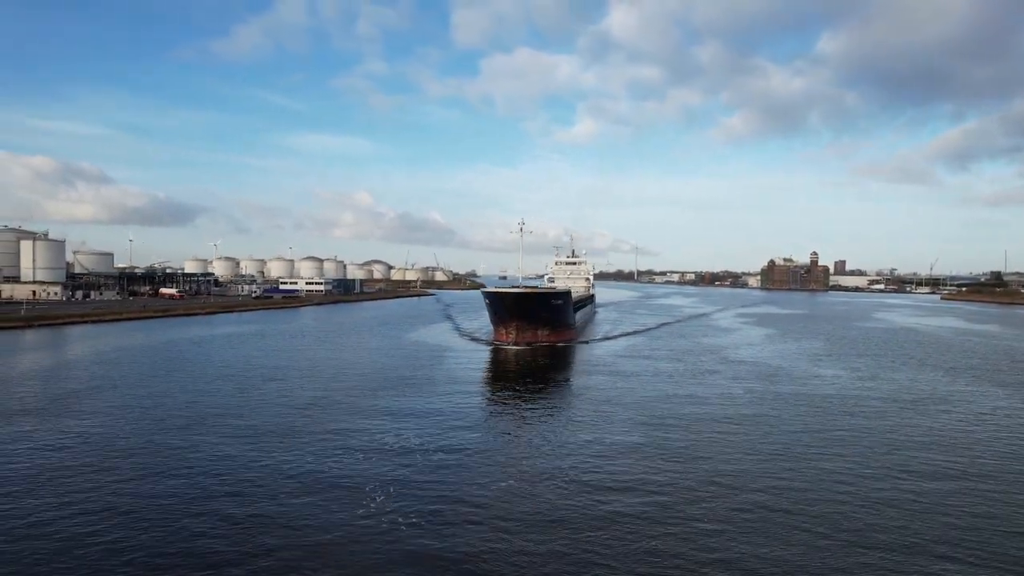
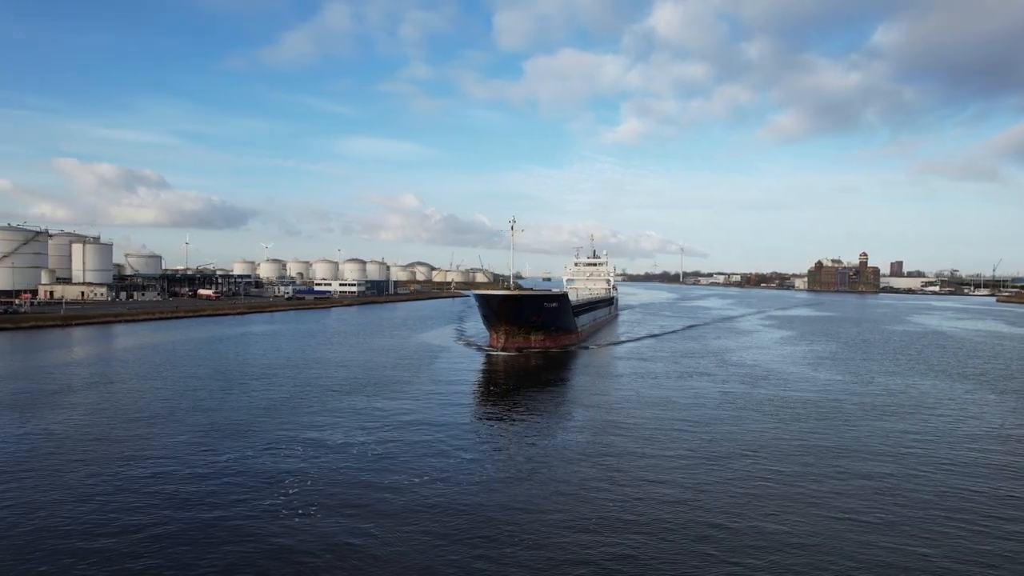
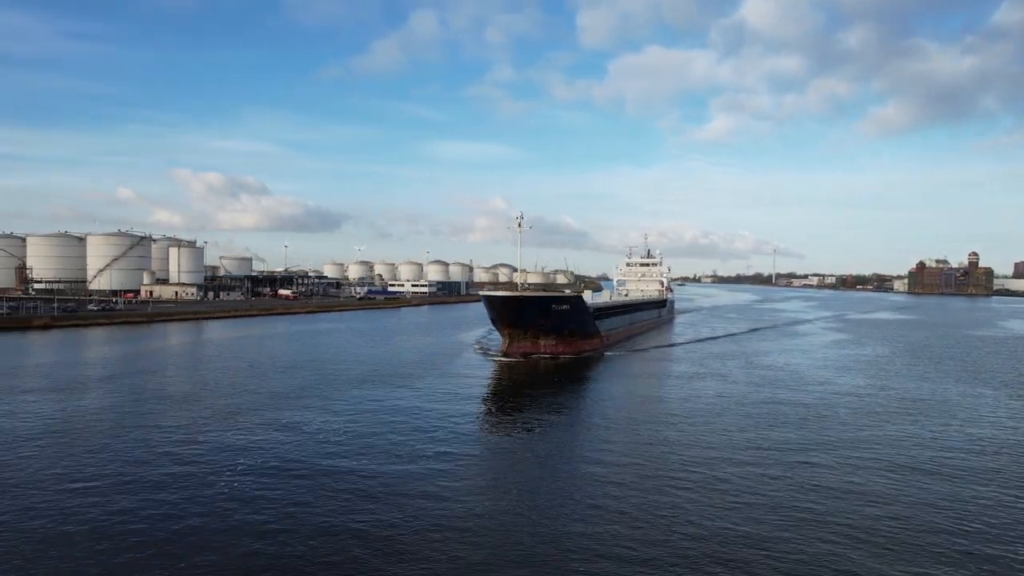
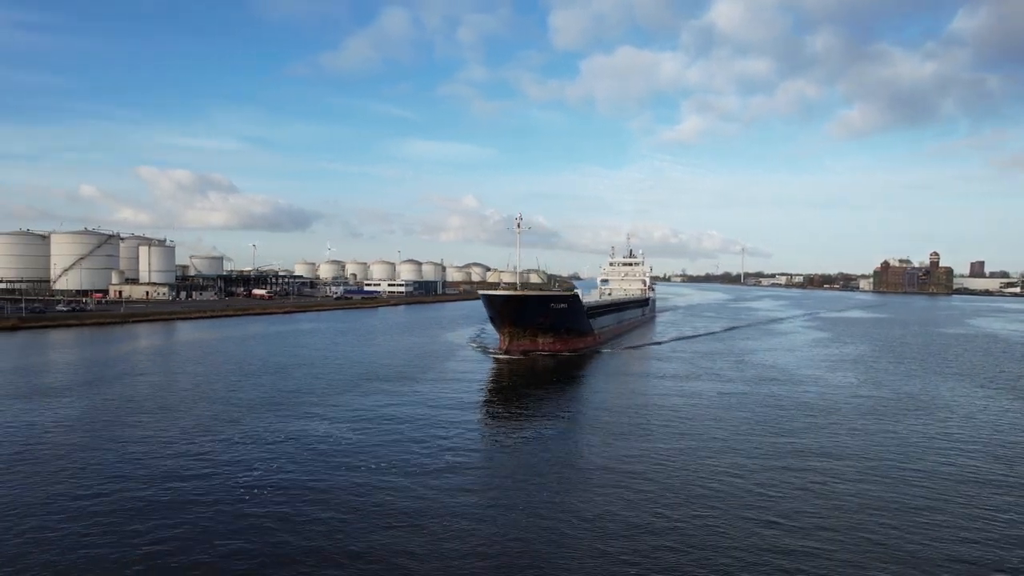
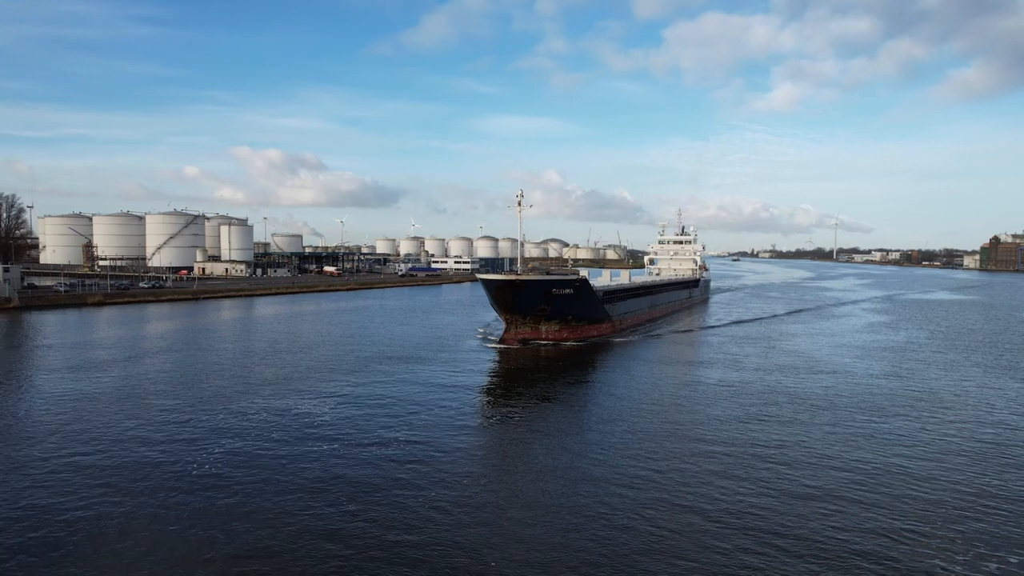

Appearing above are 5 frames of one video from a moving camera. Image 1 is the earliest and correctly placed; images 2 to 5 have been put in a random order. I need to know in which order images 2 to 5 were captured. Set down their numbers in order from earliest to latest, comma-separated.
2, 4, 3, 5
